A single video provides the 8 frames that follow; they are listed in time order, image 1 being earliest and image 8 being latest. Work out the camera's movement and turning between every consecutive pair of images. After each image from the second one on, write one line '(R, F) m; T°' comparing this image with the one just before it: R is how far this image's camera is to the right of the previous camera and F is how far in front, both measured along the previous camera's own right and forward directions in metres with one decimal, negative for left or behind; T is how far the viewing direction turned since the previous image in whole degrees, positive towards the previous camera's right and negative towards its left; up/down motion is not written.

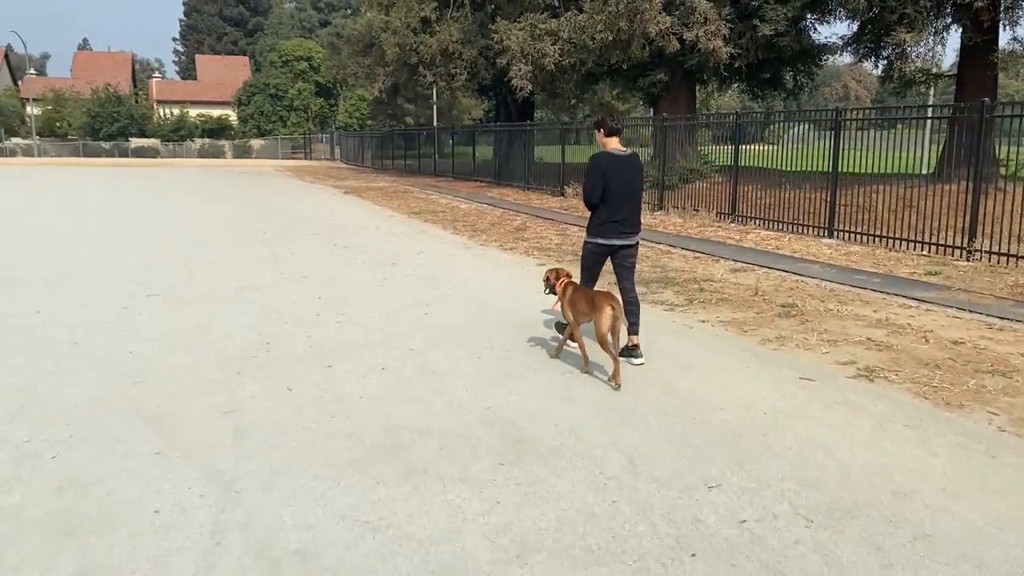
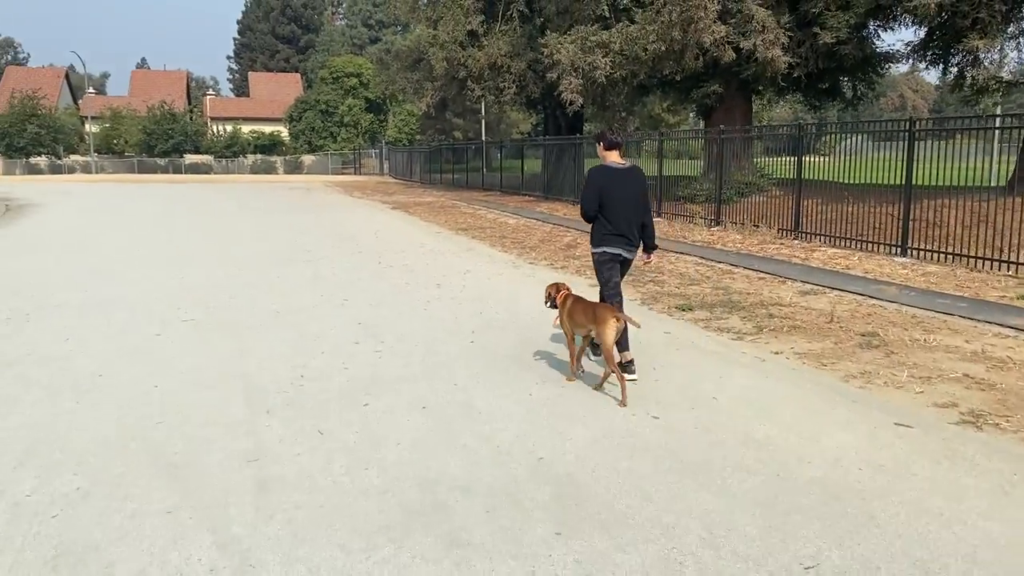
(0.0, +0.6) m; -3°
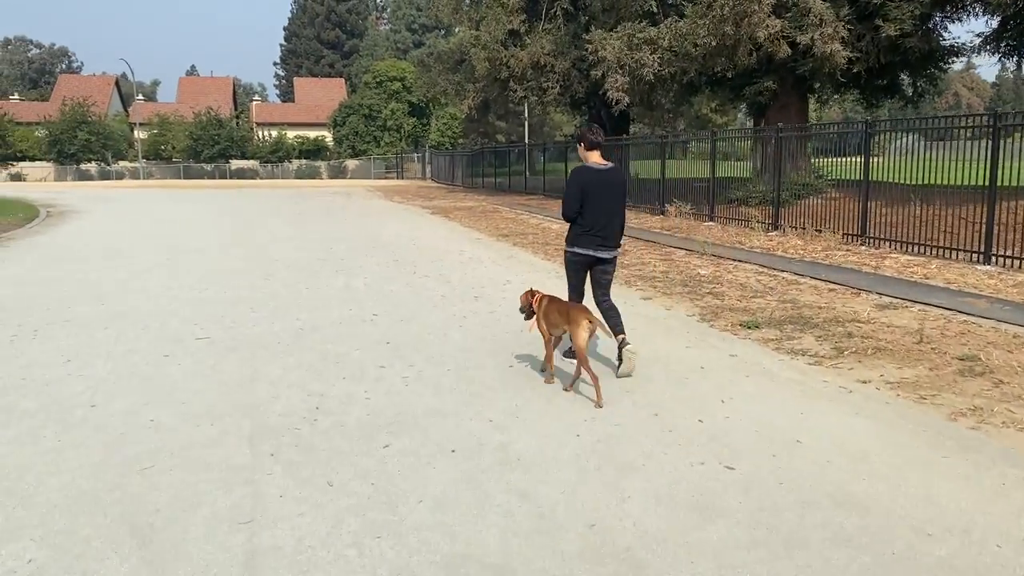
(0.0, +0.8) m; -3°
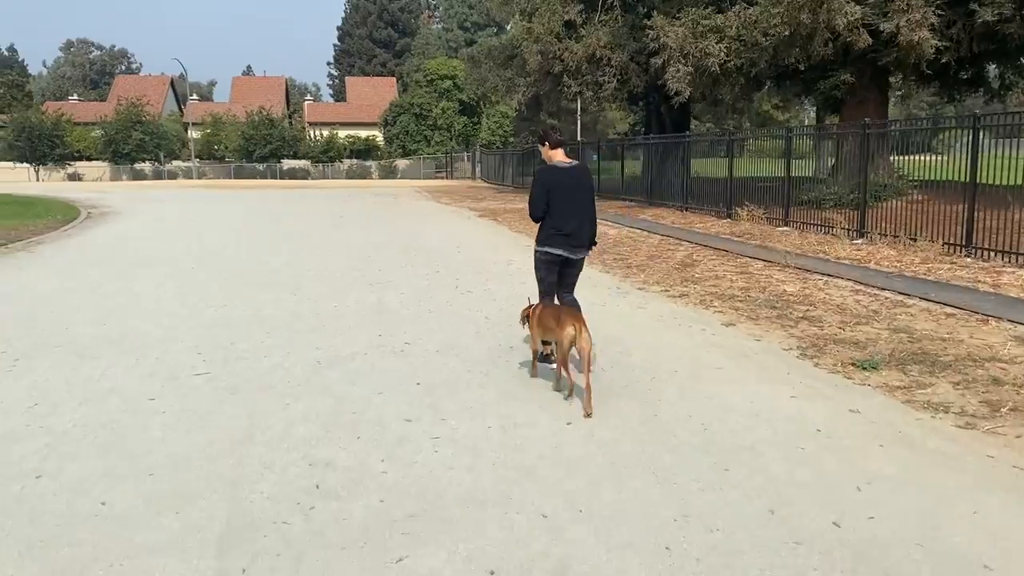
(-0.1, +1.3) m; -3°
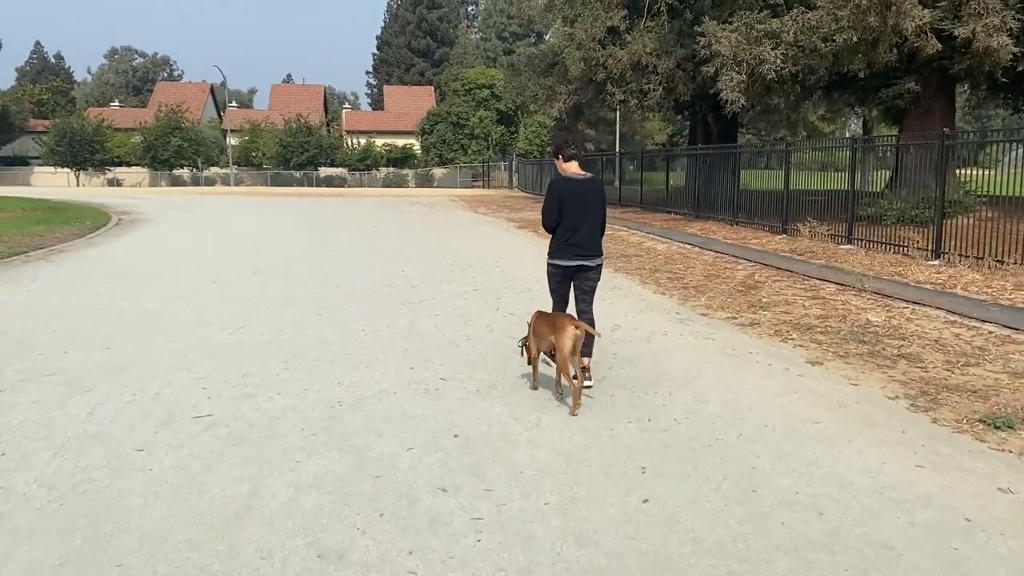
(-0.1, +1.0) m; -2°
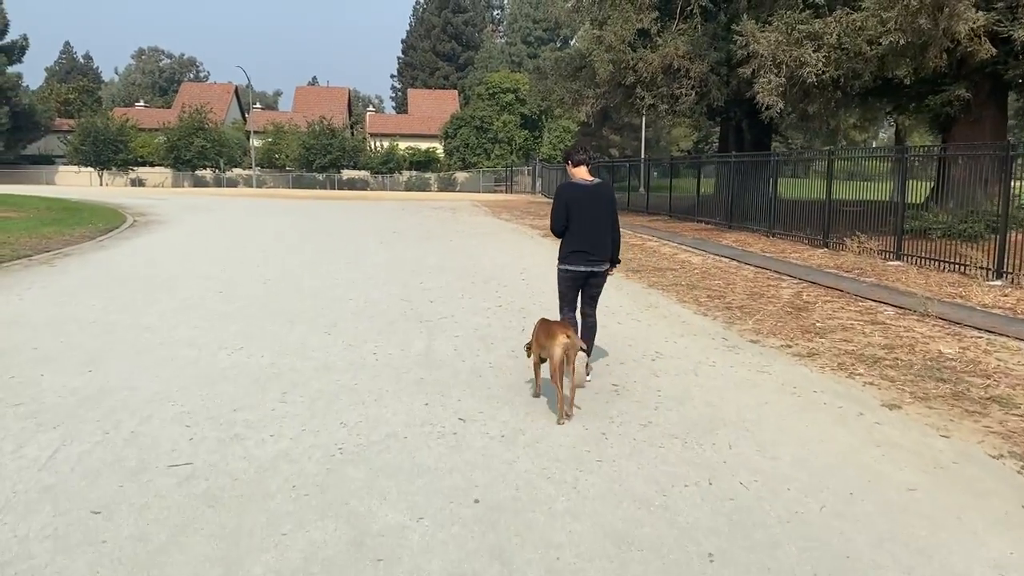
(-0.1, +0.8) m; -1°
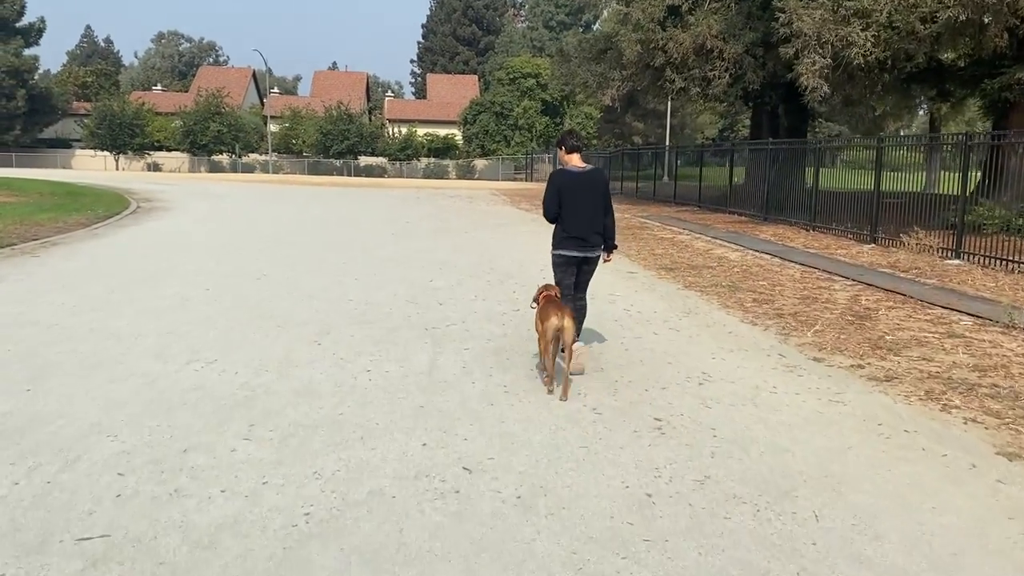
(0.0, +1.2) m; -1°
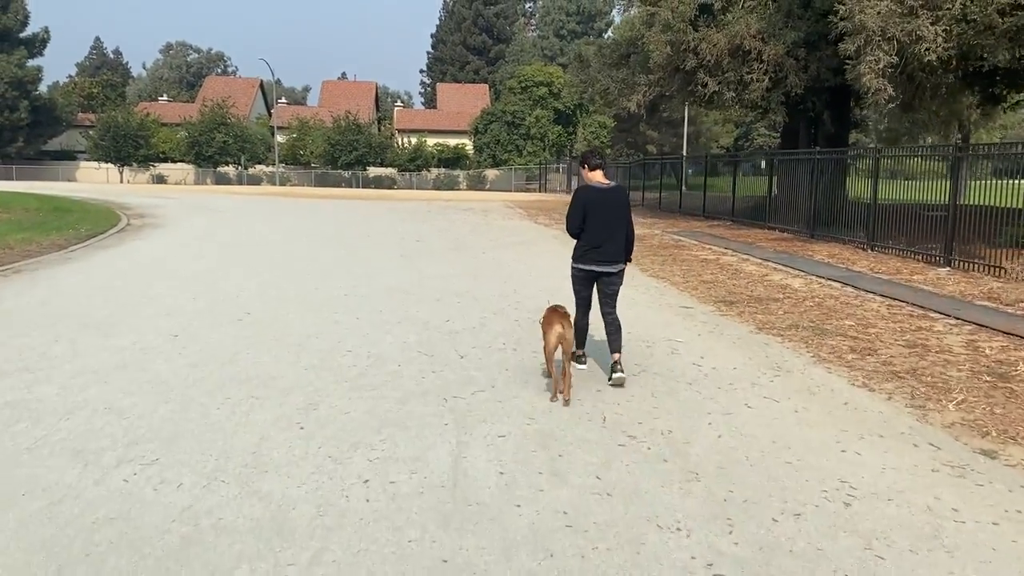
(-0.2, +1.8) m; -1°
